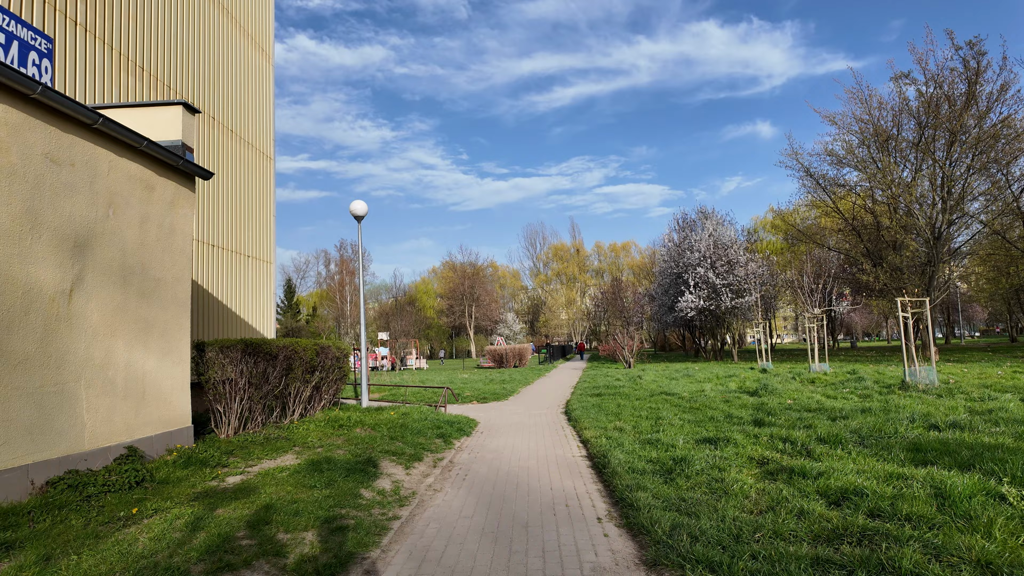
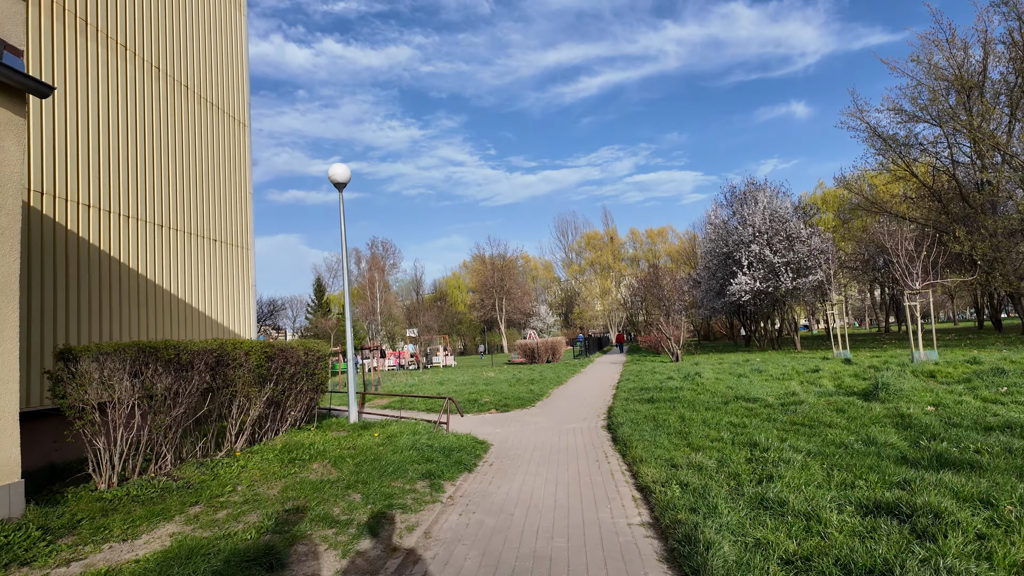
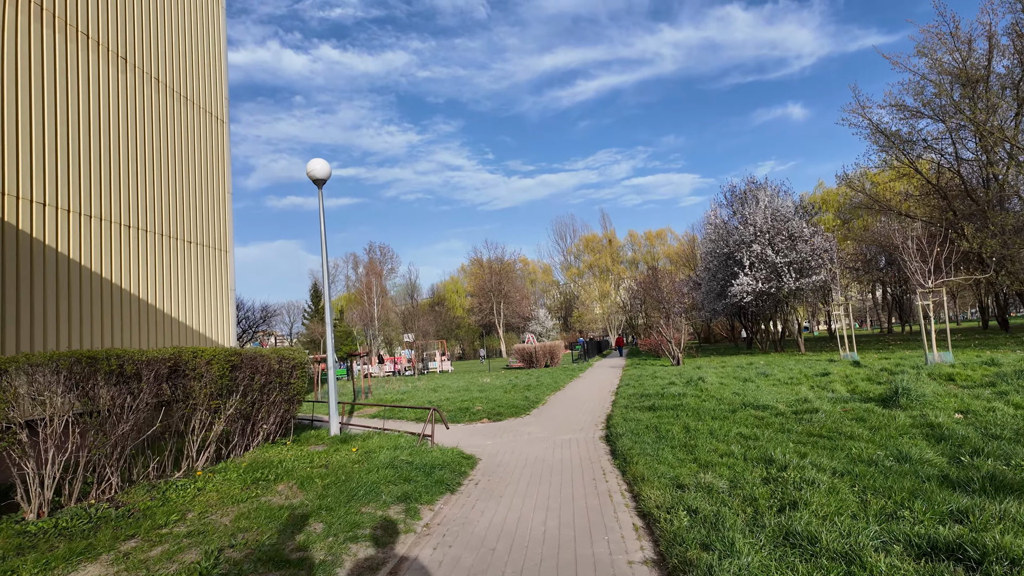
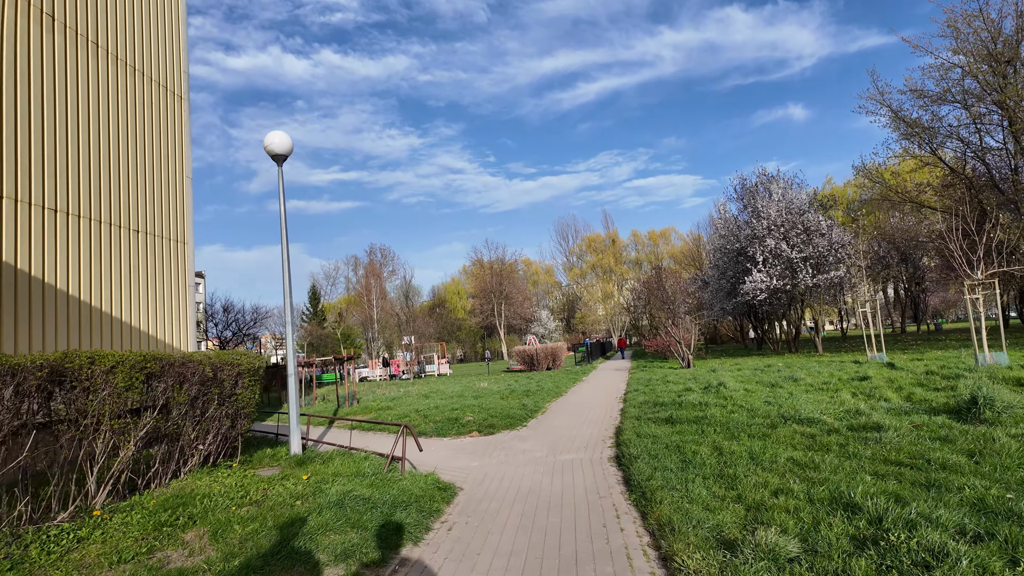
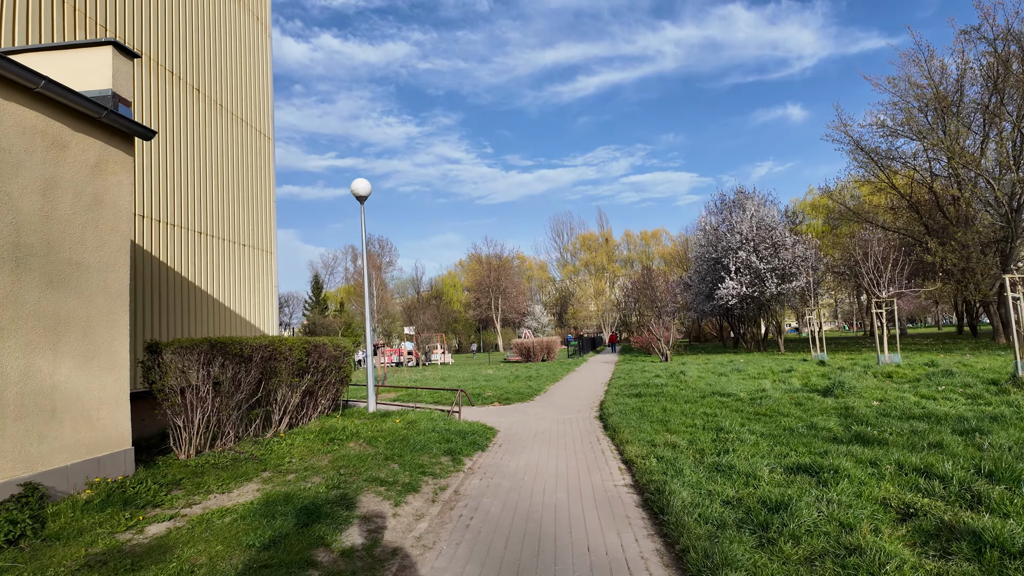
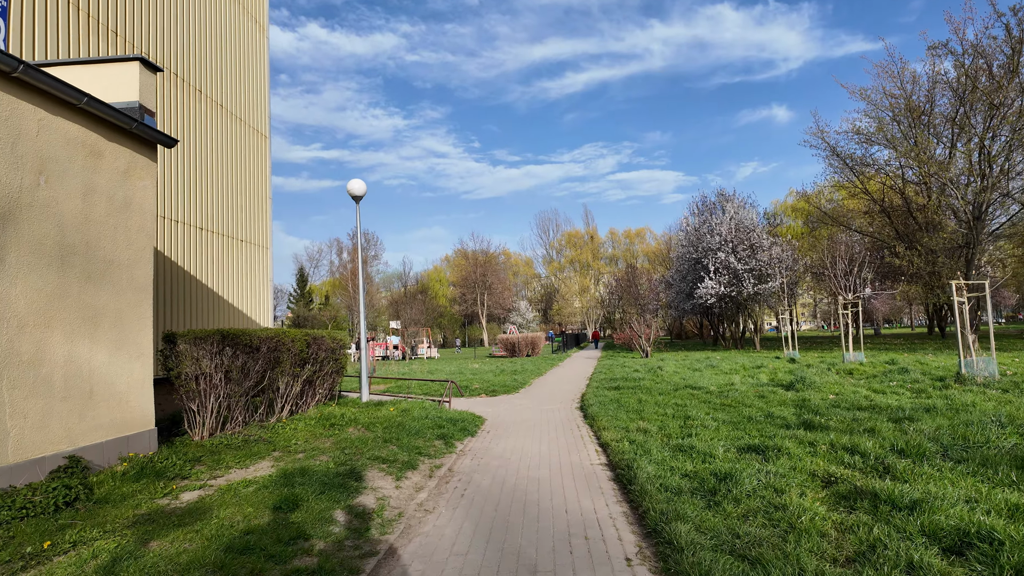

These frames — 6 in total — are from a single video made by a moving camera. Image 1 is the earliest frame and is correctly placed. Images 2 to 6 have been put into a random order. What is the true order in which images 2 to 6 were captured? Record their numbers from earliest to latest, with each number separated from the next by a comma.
6, 5, 2, 3, 4
